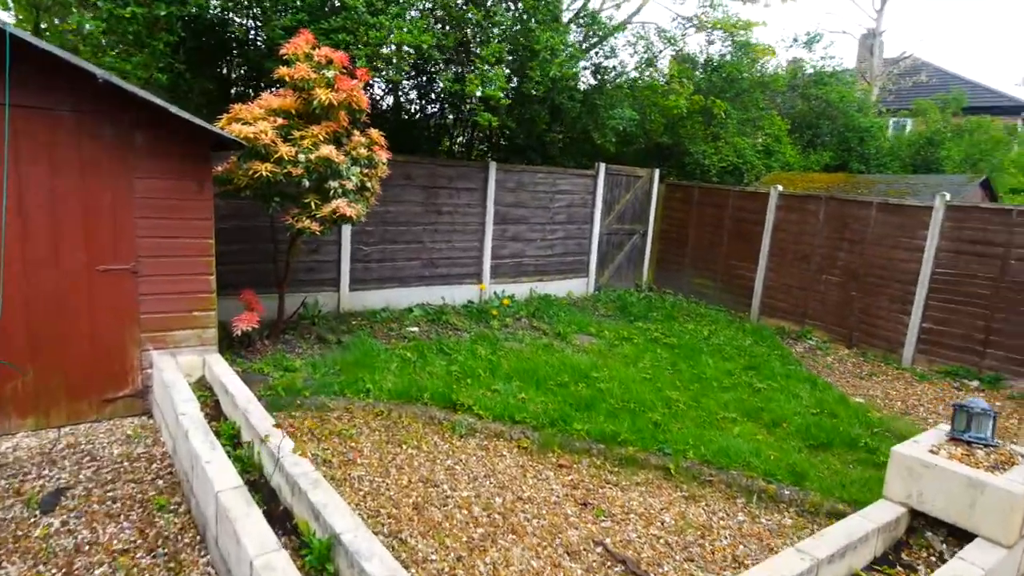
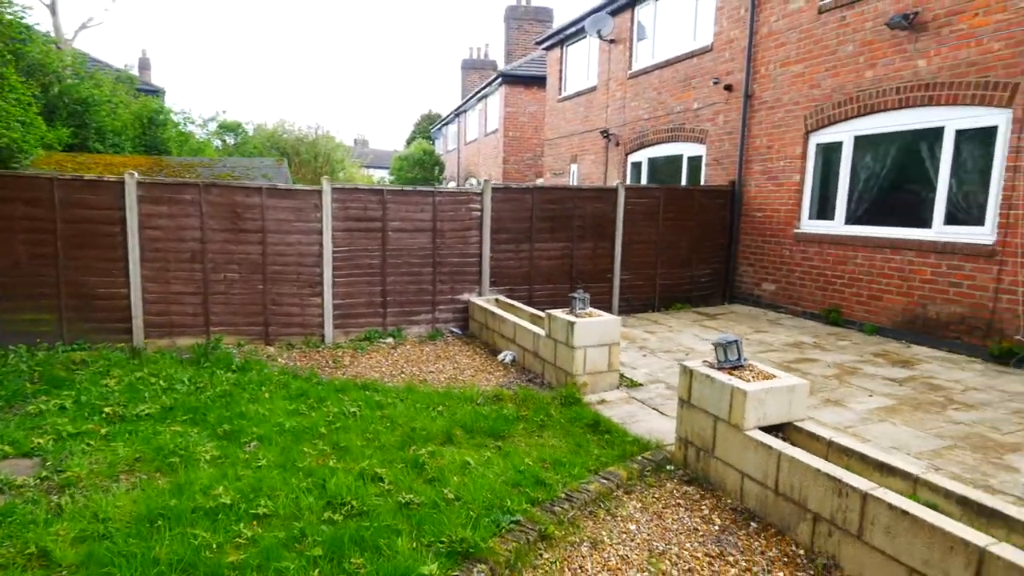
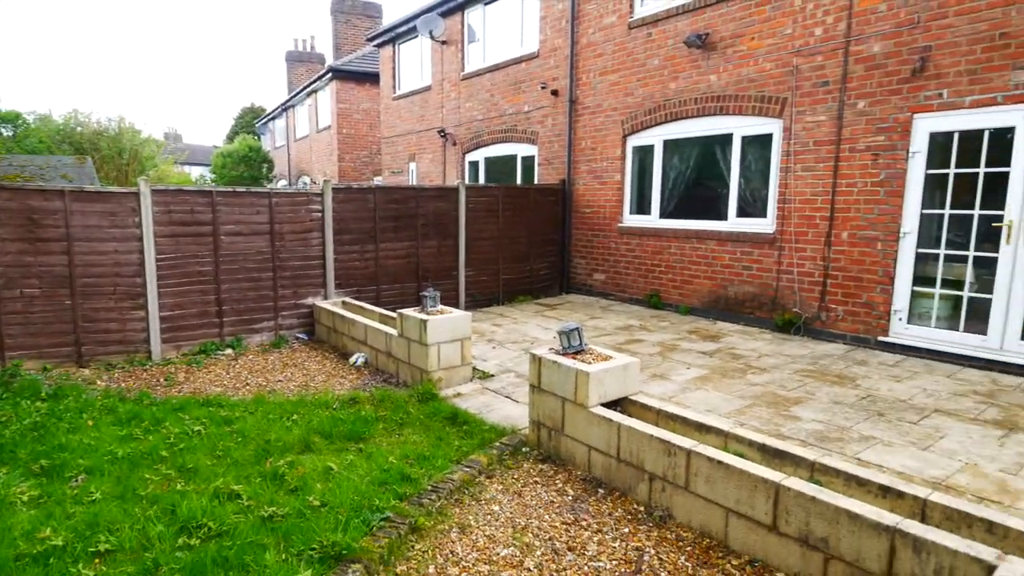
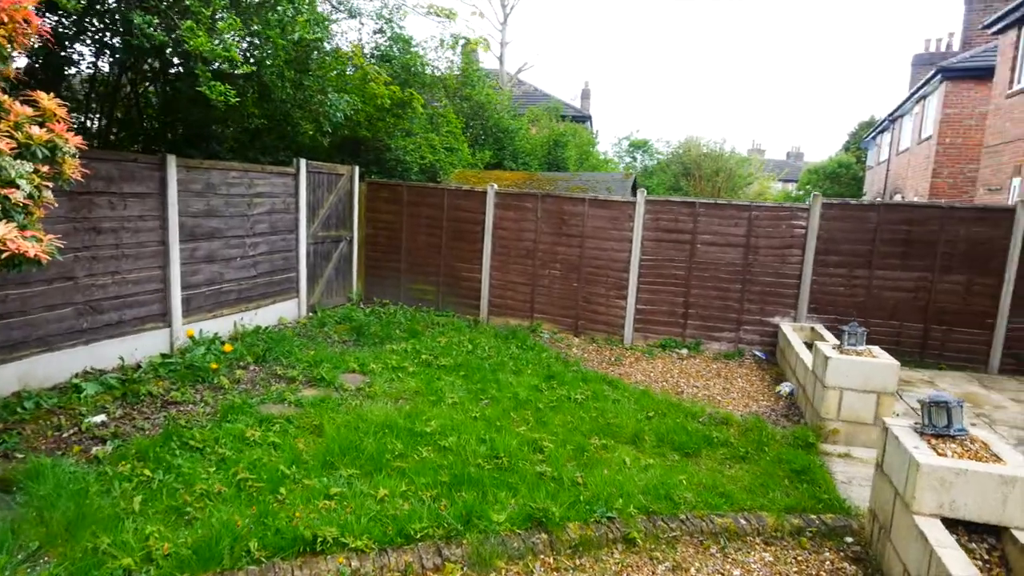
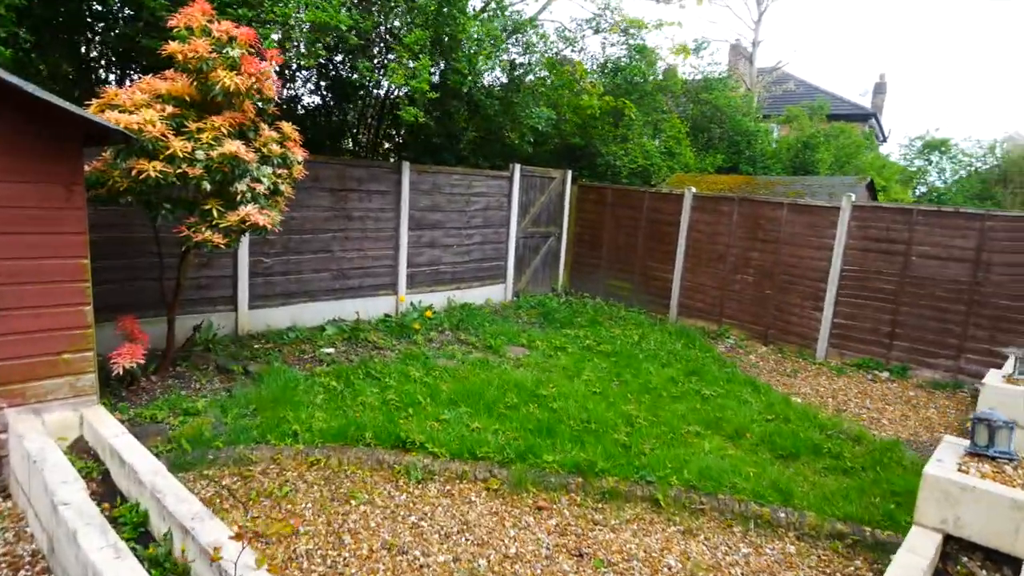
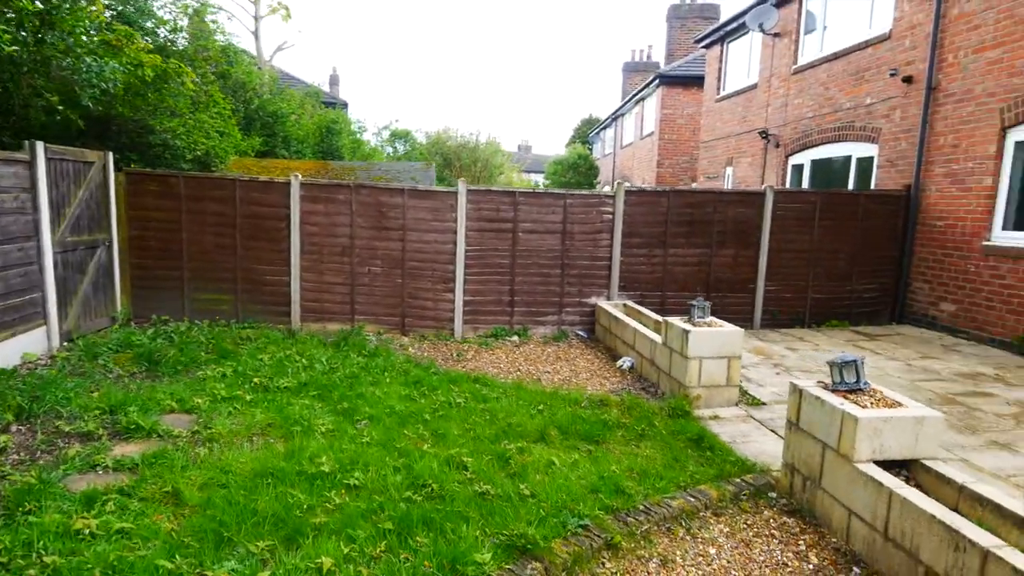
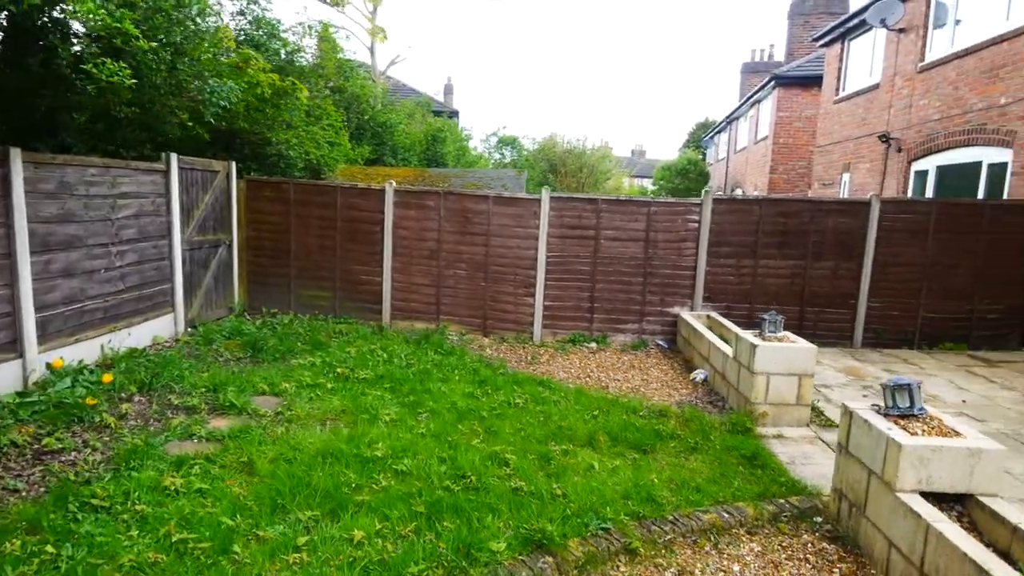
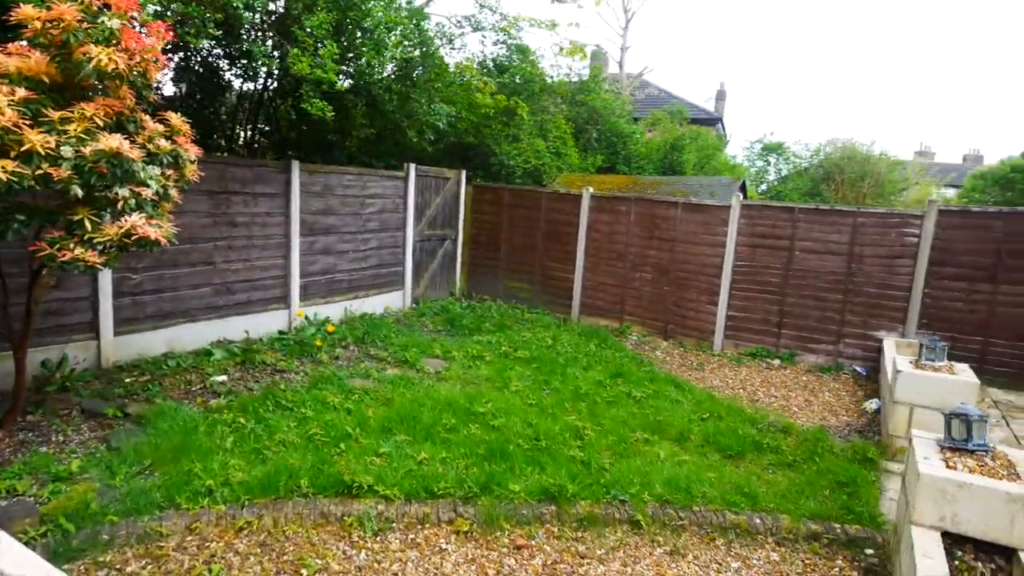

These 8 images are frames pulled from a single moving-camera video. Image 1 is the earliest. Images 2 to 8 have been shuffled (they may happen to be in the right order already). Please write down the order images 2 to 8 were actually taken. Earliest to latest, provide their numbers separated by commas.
5, 8, 4, 7, 6, 2, 3
